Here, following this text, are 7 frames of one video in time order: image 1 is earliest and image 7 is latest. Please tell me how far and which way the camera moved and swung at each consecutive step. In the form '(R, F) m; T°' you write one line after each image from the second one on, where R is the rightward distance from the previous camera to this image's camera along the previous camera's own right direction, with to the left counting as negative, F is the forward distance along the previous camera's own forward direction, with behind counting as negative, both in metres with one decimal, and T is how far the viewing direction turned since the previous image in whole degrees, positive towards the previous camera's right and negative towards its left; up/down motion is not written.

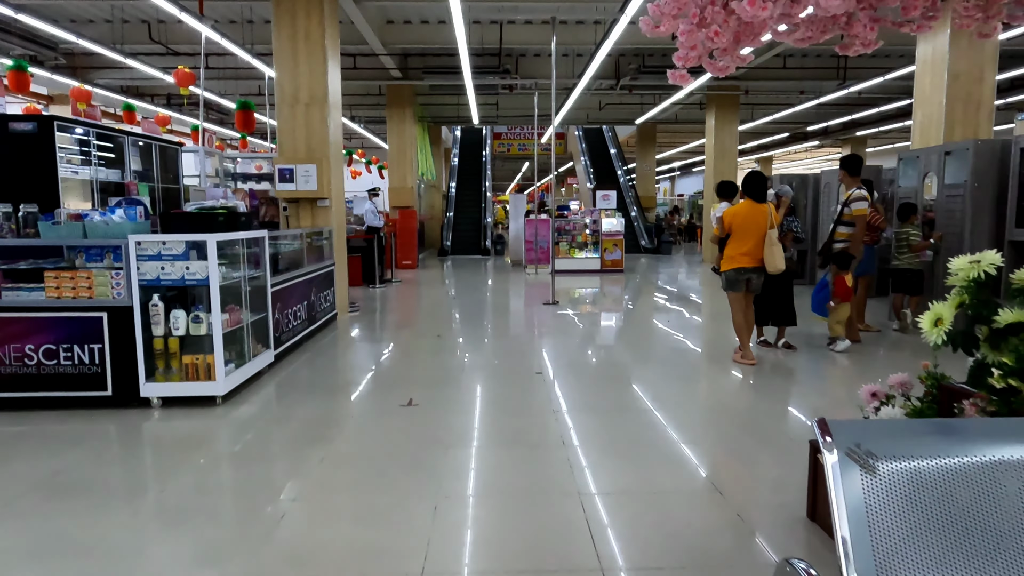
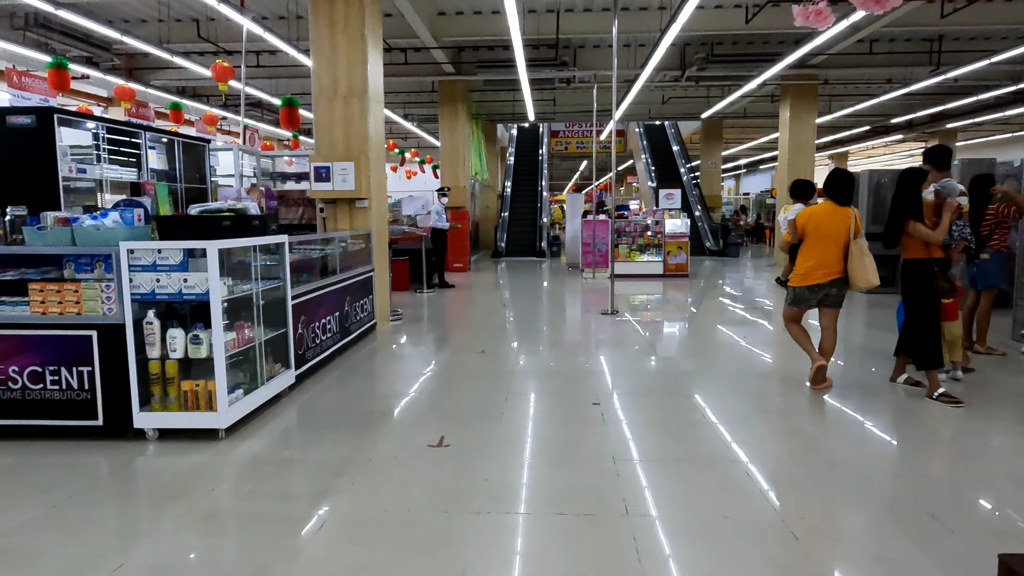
(0.0, +0.6) m; -5°
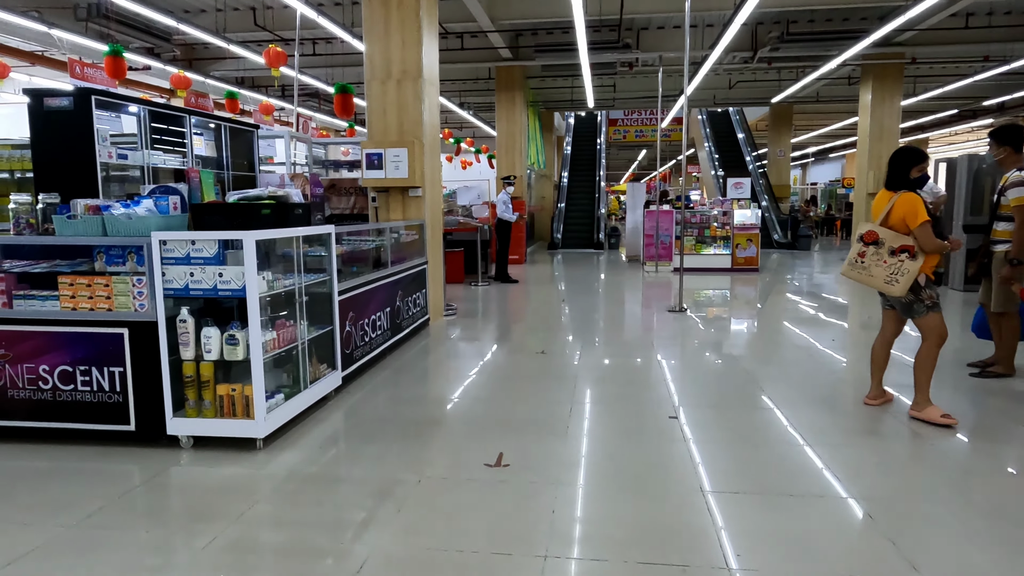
(-0.1, +0.4) m; -5°
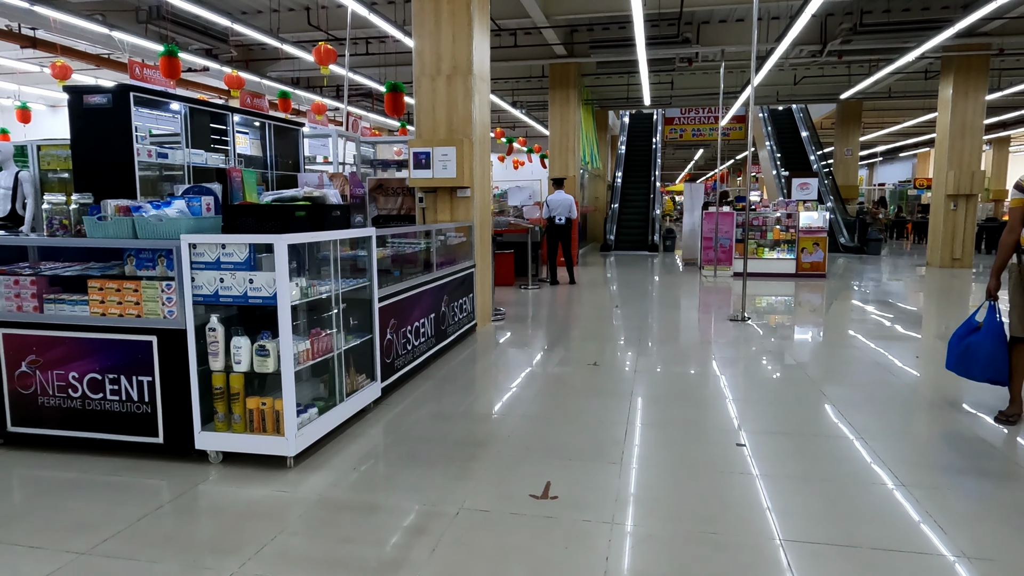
(0.0, +0.3) m; -4°
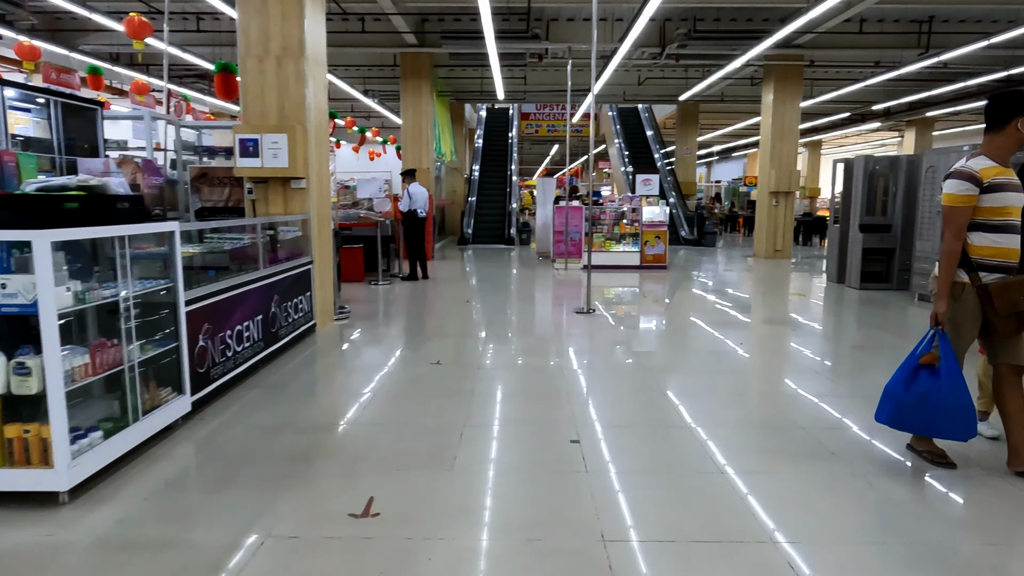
(+0.2, +0.1) m; +12°
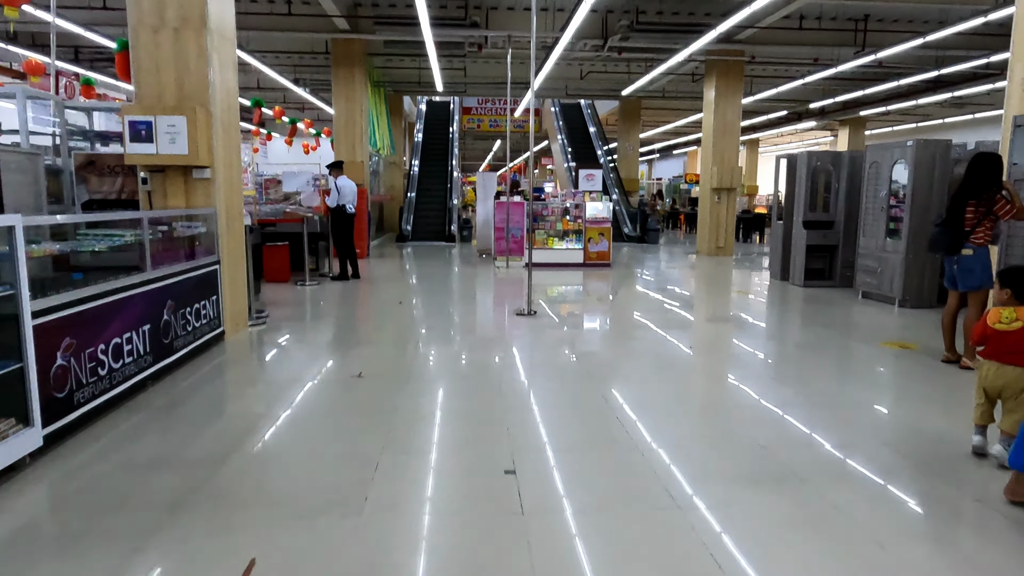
(+0.1, +0.4) m; +5°
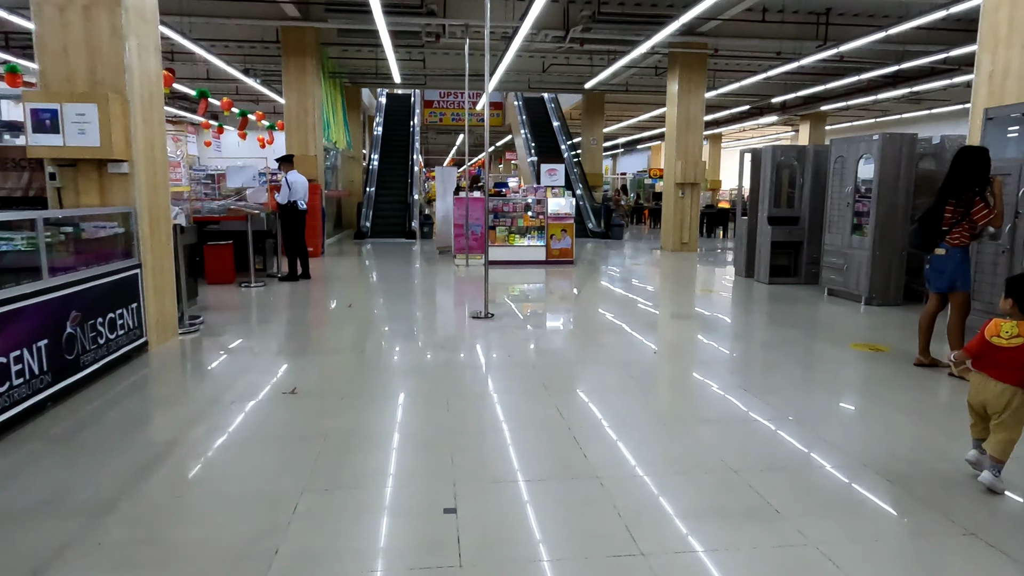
(+0.1, +0.3) m; +3°
